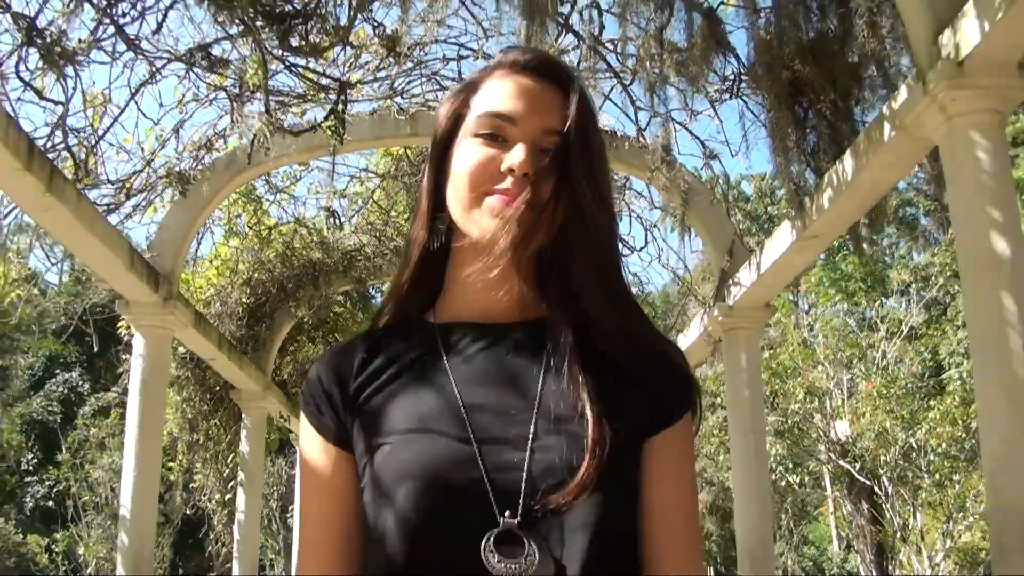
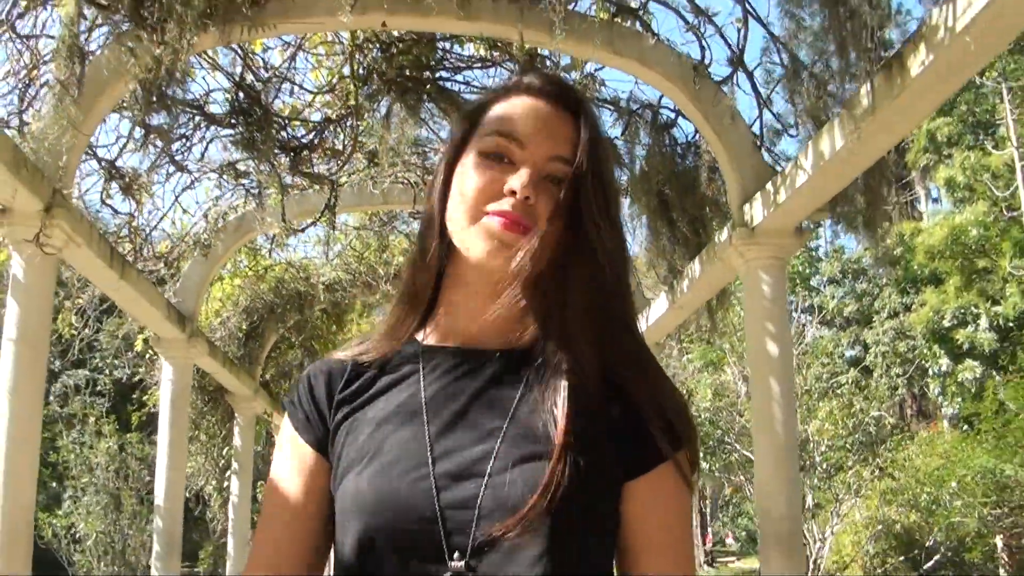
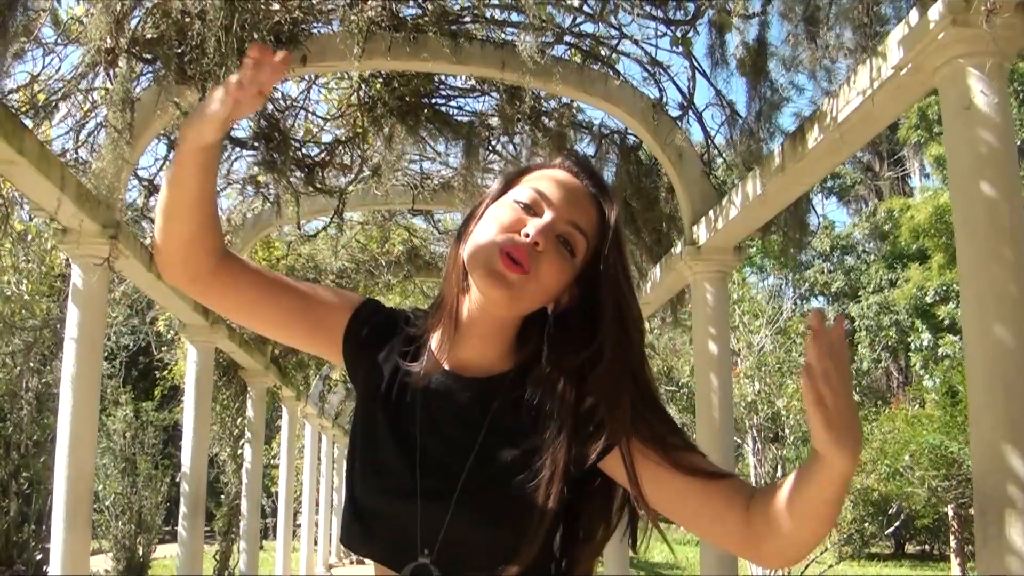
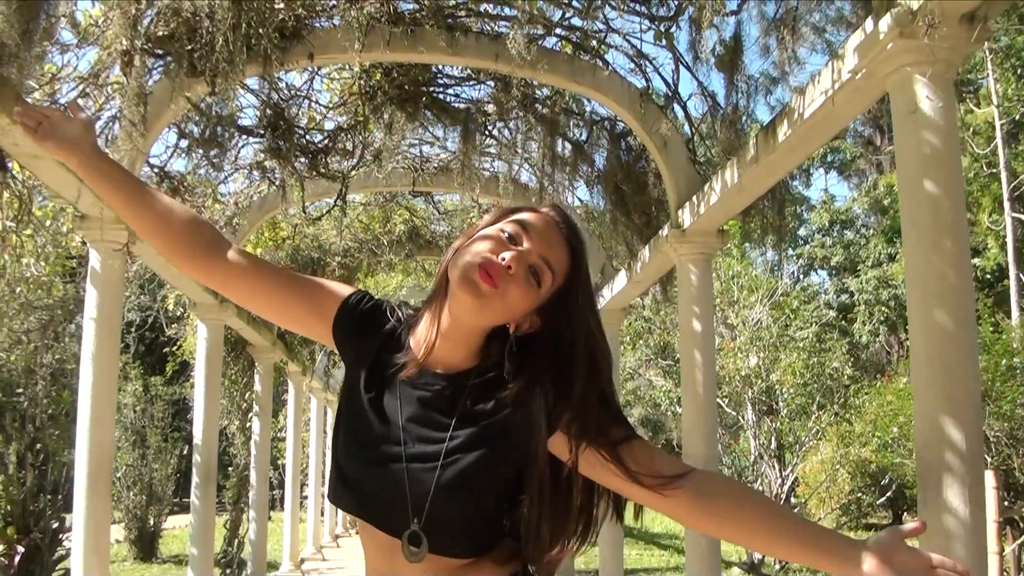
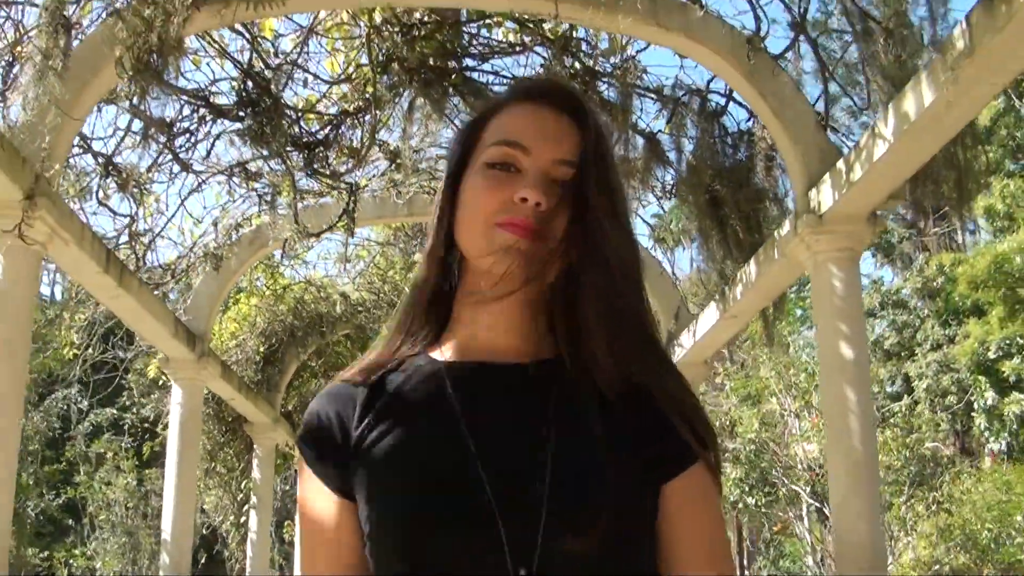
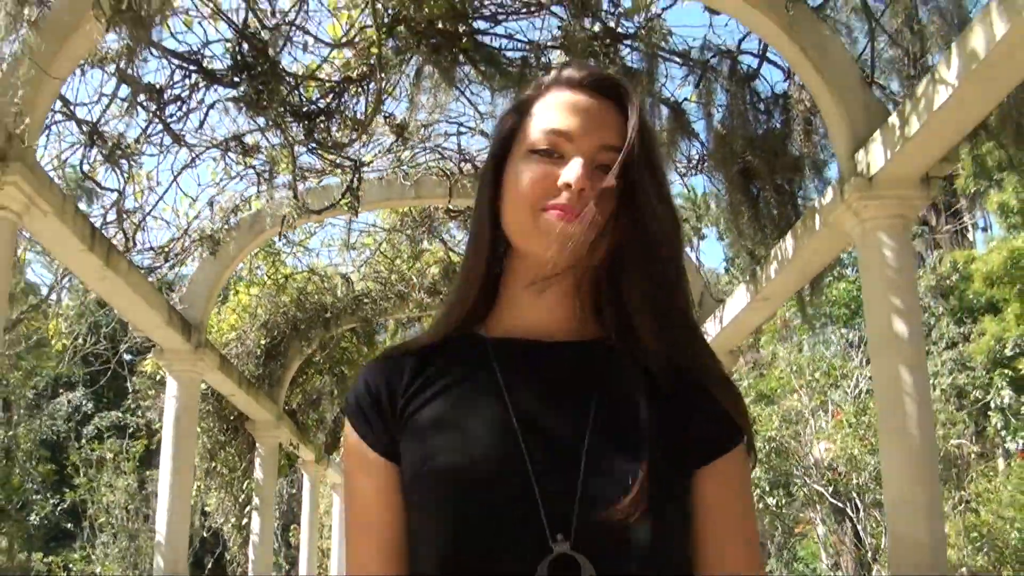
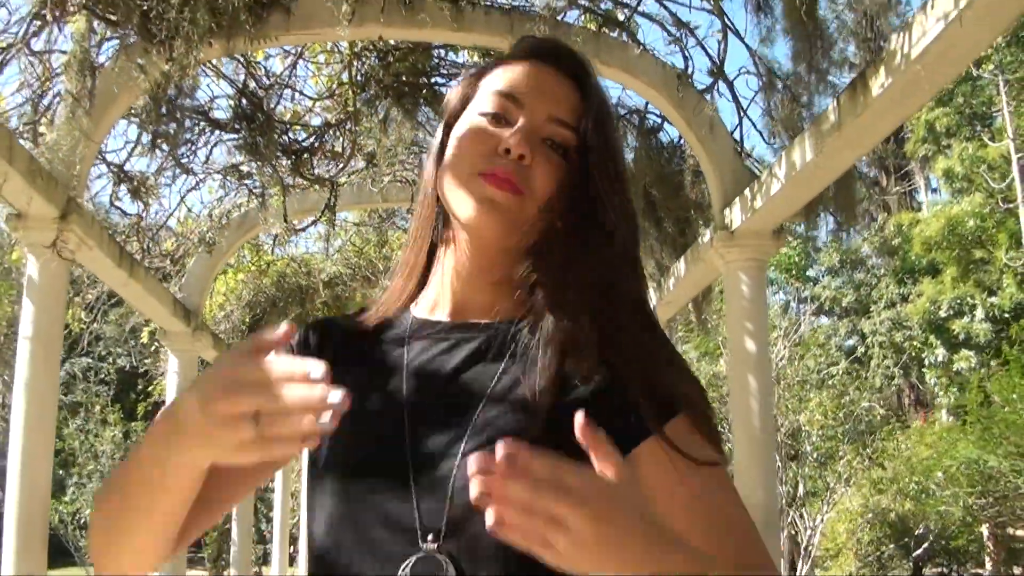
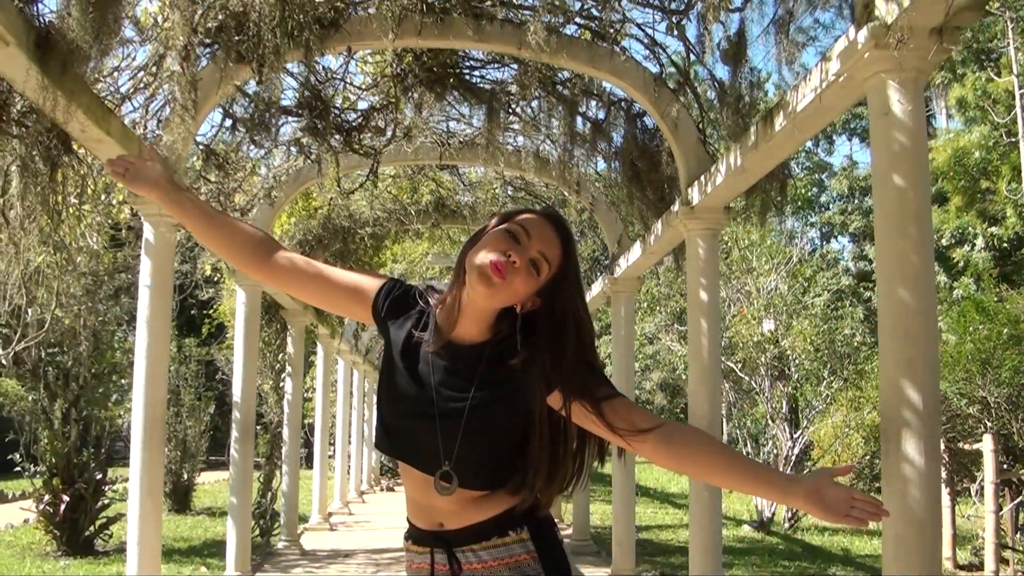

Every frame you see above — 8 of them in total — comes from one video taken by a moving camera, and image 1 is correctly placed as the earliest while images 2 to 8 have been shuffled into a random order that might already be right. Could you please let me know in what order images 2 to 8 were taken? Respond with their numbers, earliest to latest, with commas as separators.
6, 5, 2, 7, 3, 4, 8
